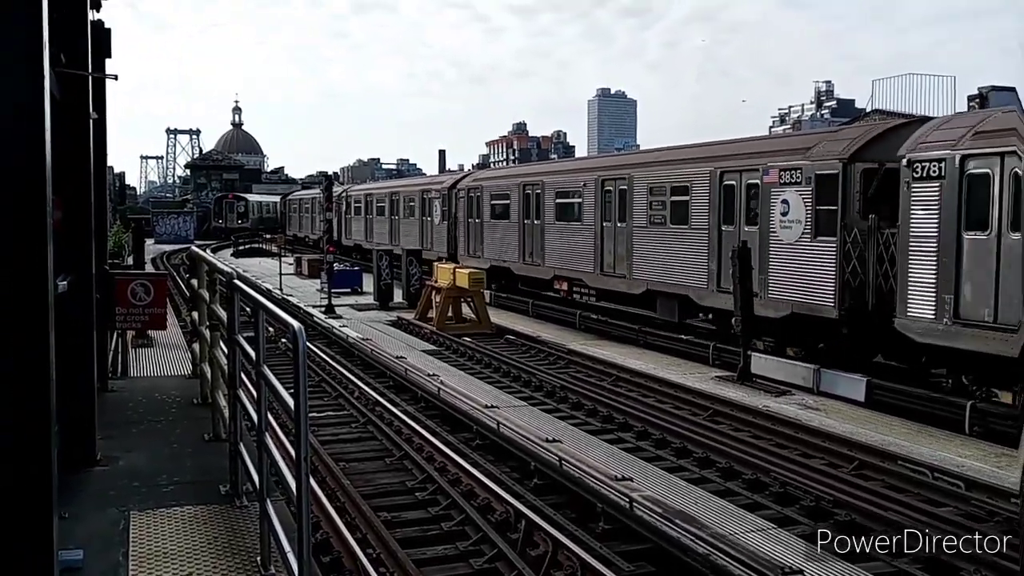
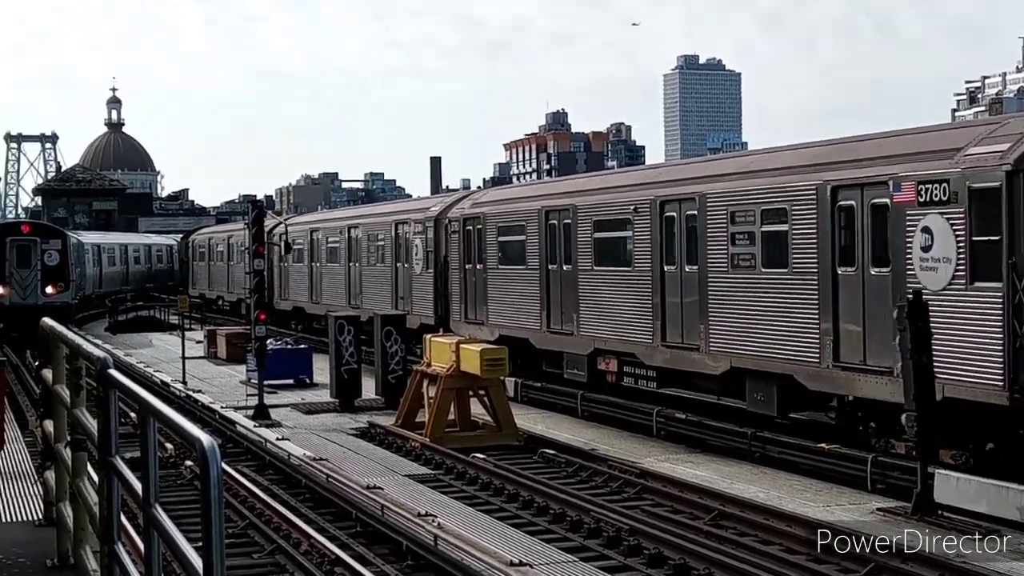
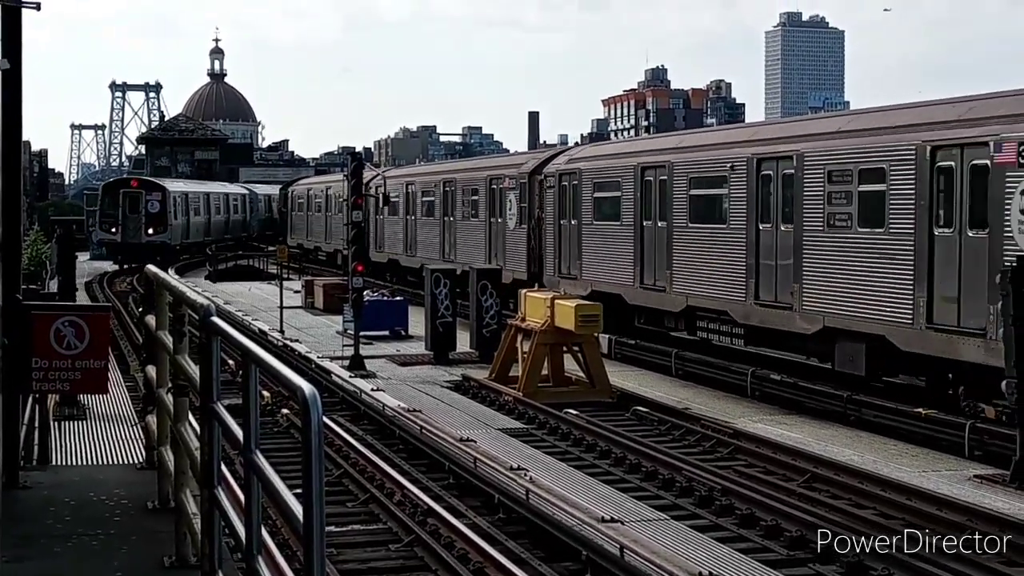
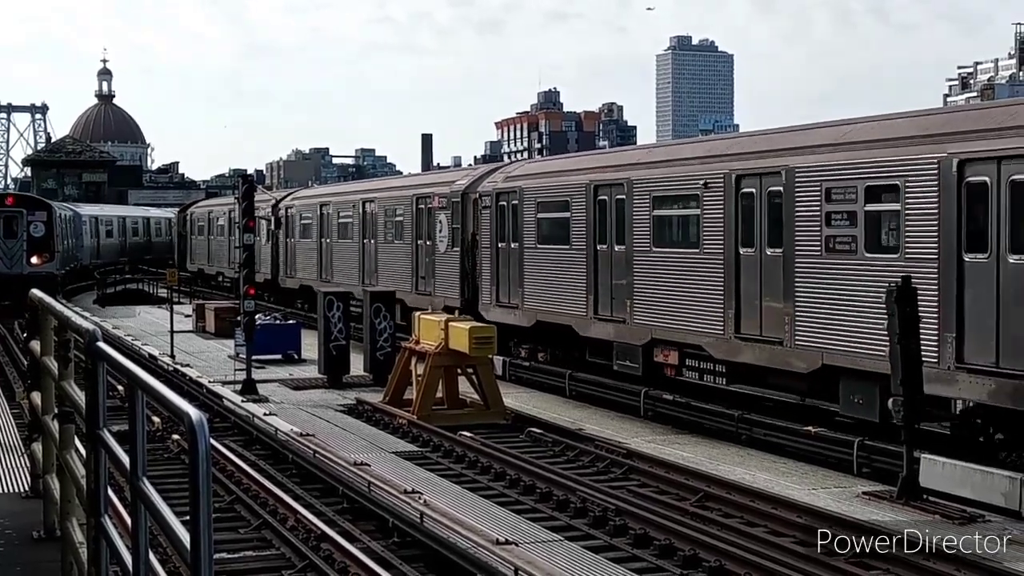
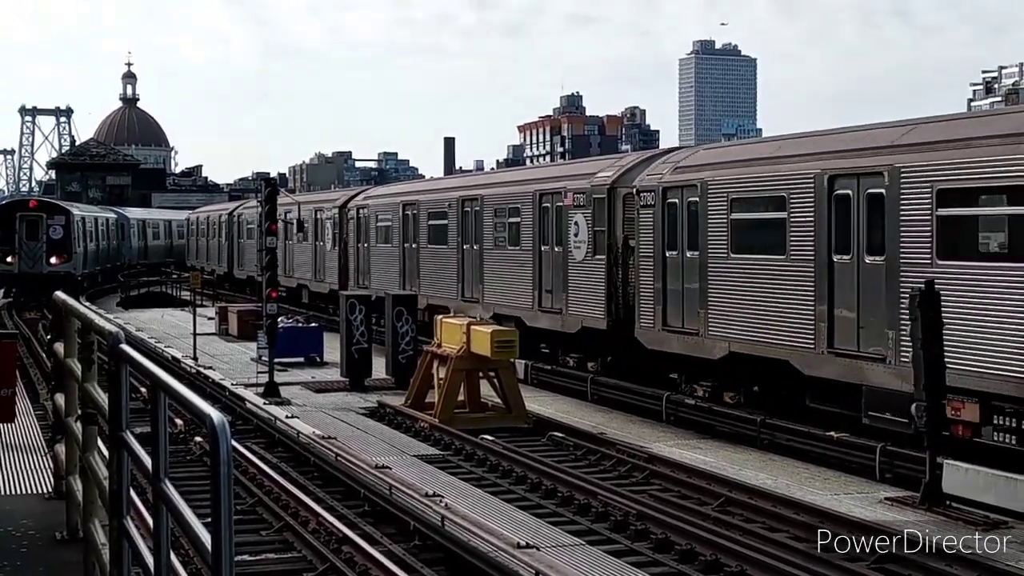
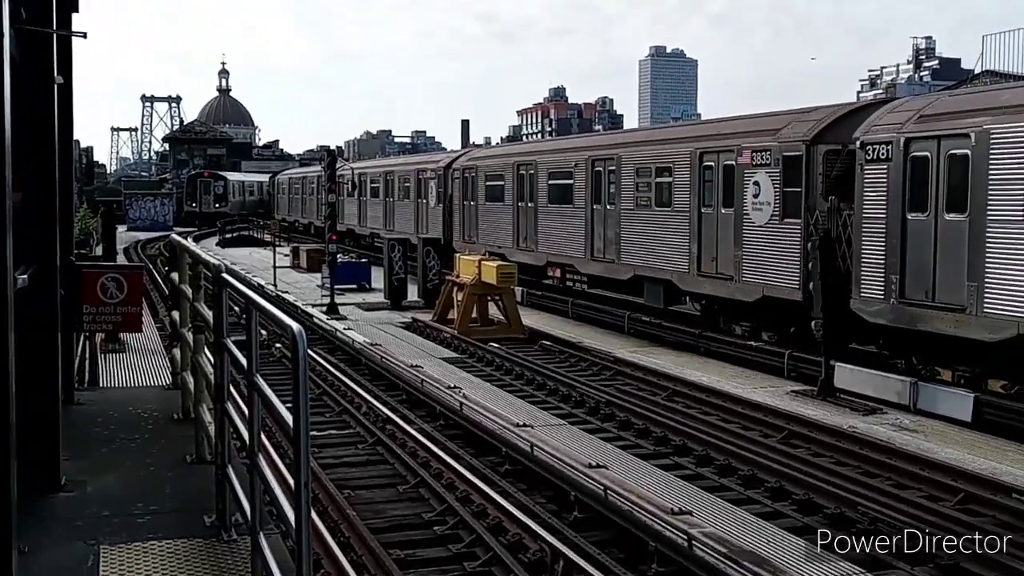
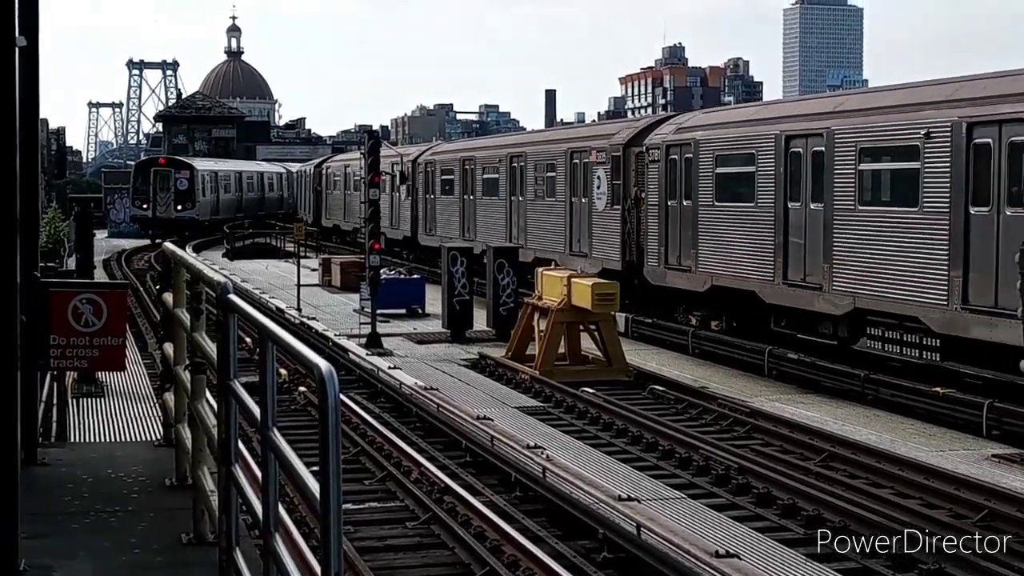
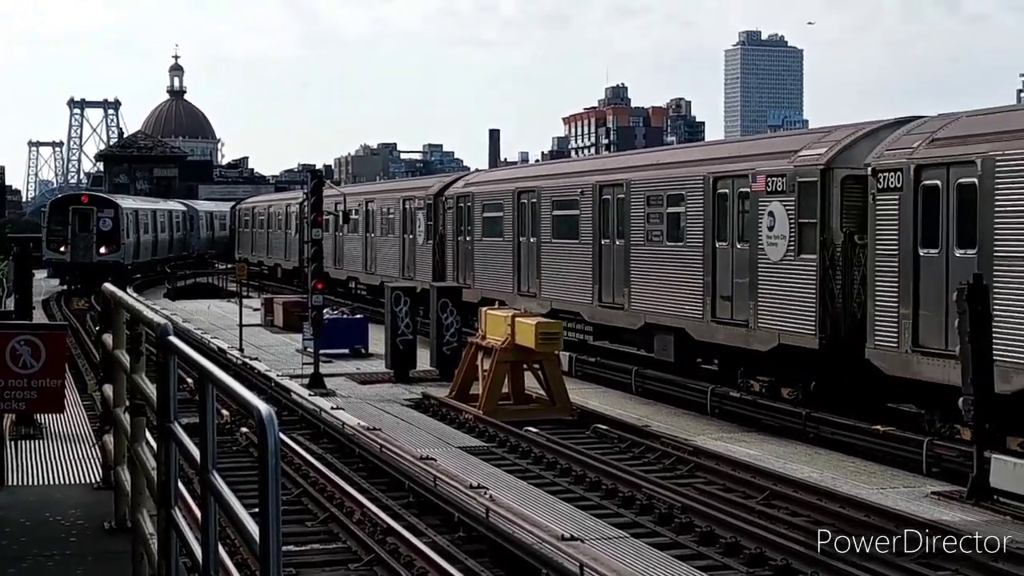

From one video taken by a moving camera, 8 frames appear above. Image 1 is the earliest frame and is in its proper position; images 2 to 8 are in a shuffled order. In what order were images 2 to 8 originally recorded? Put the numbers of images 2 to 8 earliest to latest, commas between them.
6, 7, 3, 8, 5, 4, 2
